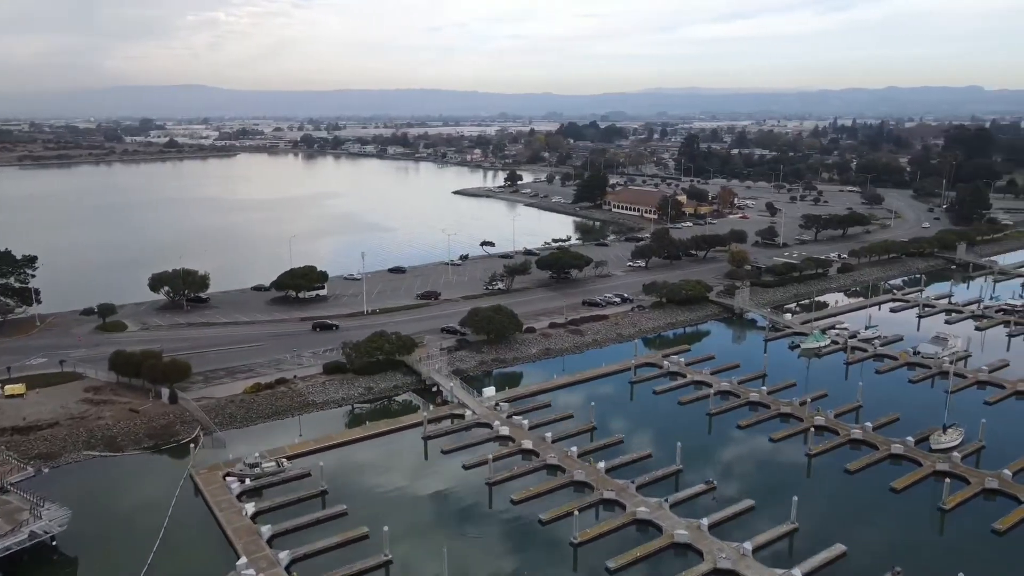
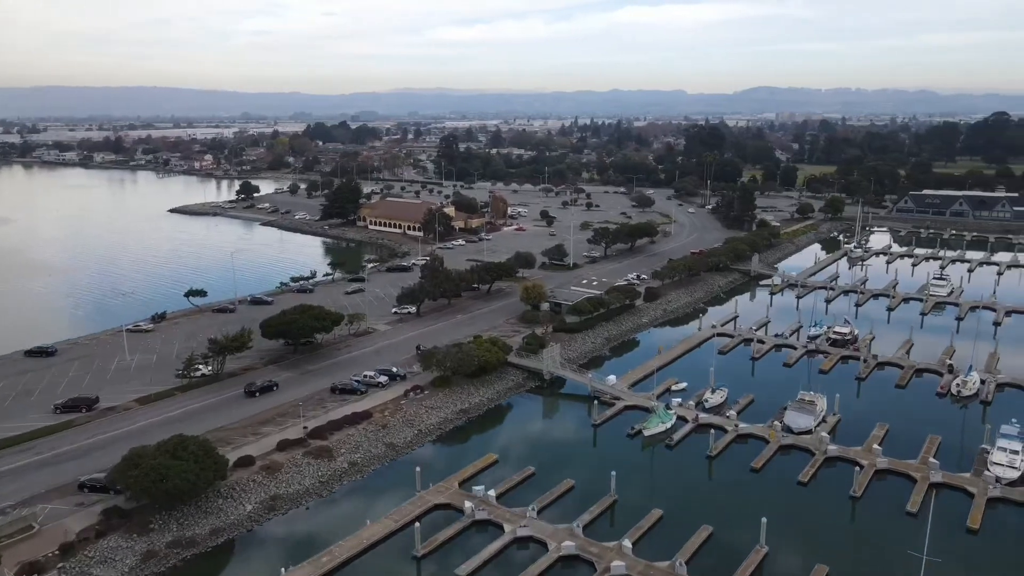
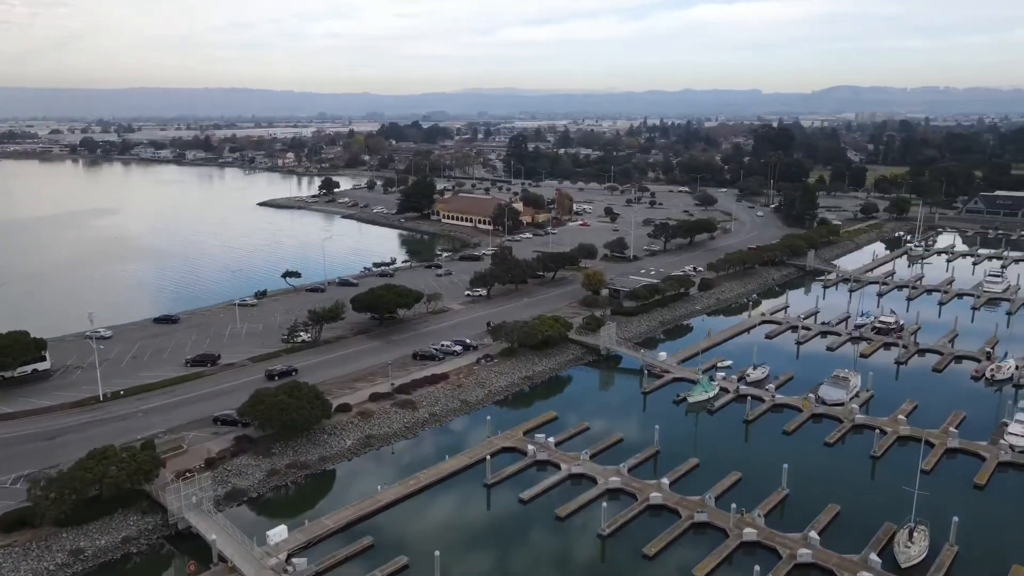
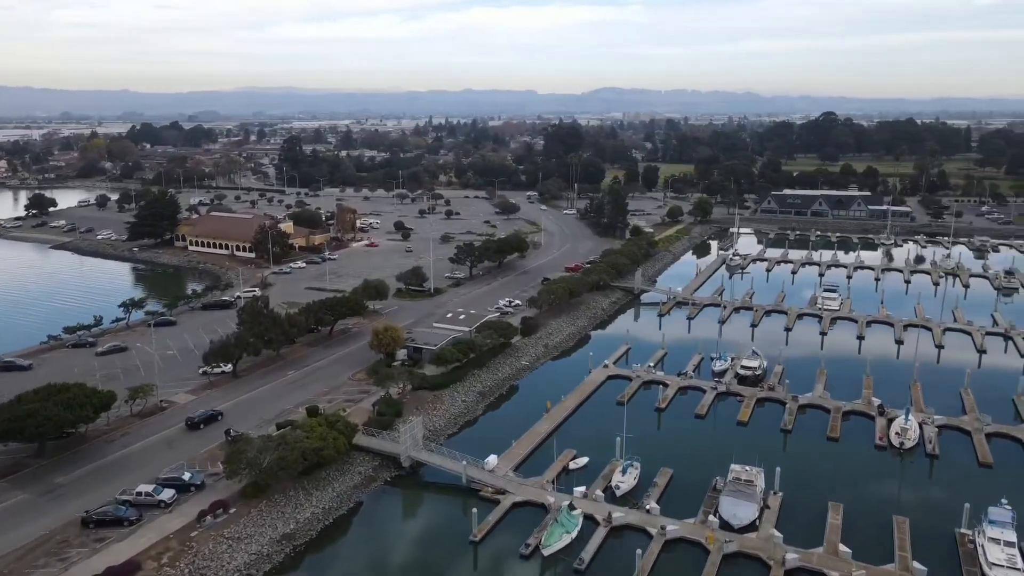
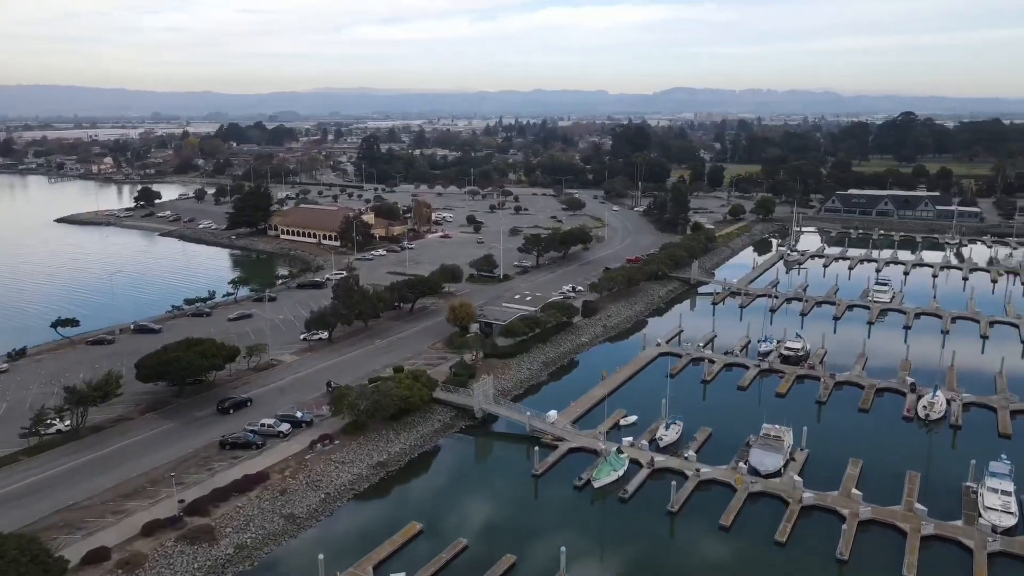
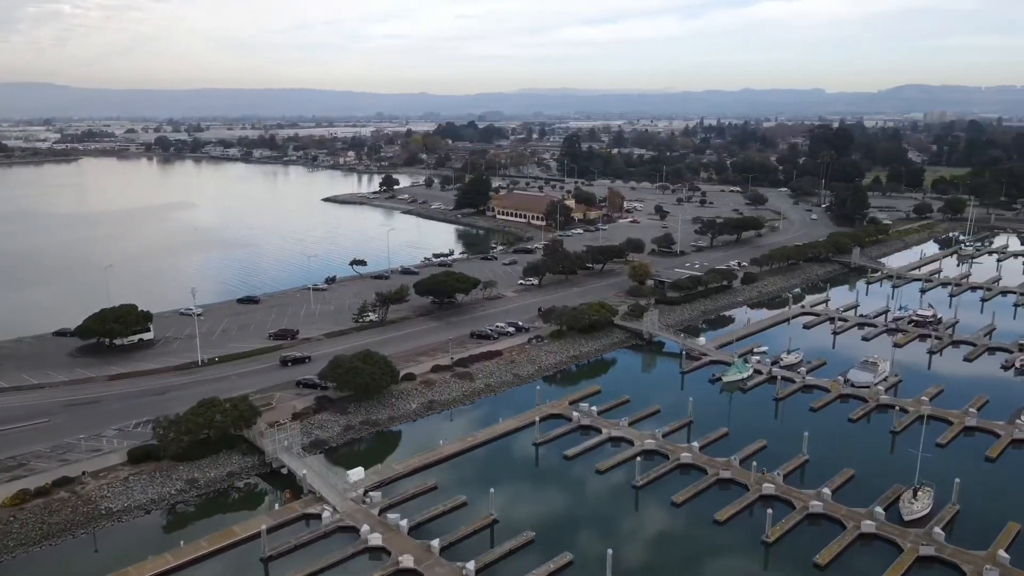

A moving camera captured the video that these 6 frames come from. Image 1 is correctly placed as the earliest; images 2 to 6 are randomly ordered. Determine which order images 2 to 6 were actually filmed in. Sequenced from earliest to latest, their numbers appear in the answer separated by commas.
6, 3, 2, 5, 4
